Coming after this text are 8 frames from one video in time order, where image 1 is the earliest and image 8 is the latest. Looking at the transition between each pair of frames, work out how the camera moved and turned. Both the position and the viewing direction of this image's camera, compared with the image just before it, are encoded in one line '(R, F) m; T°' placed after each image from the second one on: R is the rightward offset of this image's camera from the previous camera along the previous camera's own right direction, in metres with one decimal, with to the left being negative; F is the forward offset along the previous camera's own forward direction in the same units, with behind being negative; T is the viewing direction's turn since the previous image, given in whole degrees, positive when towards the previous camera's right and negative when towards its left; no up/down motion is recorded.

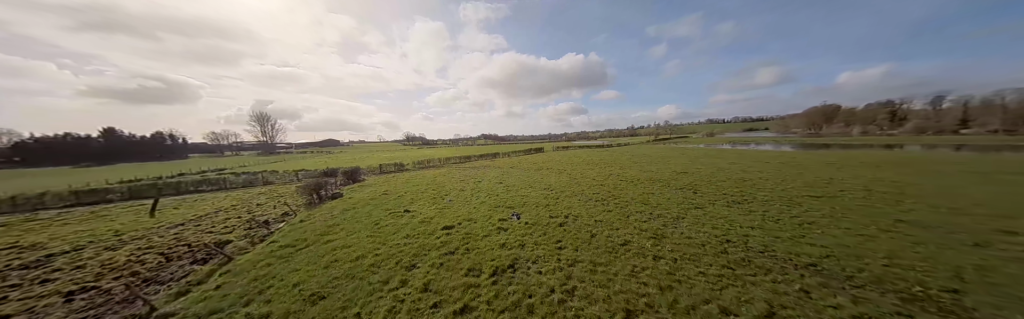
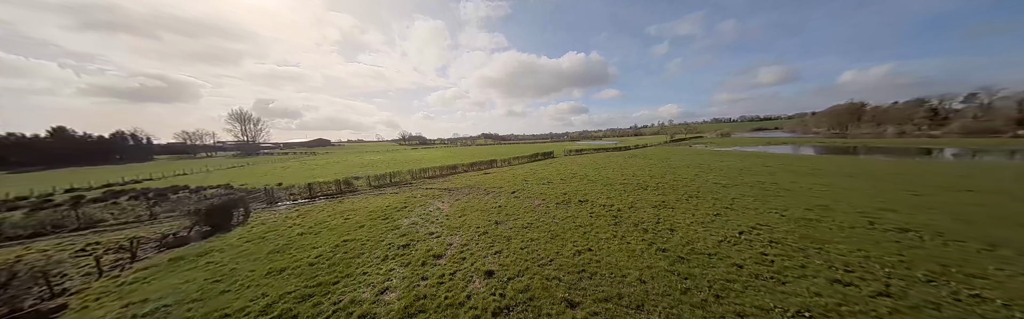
(-0.1, +8.1) m; 0°
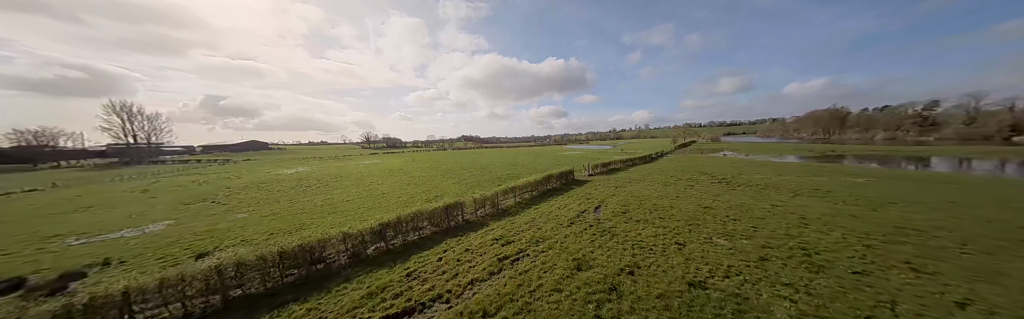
(-0.3, +13.6) m; +5°
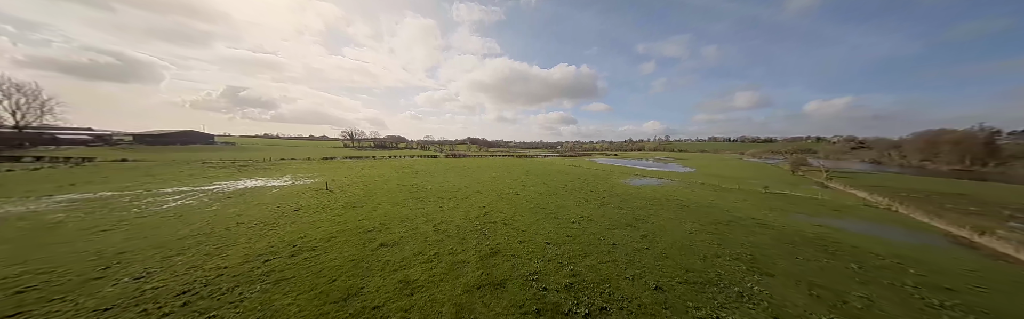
(-2.2, +22.9) m; -1°
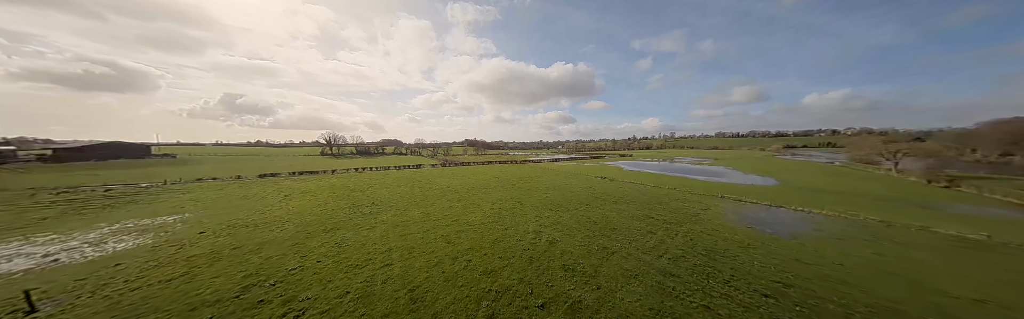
(-0.9, +11.7) m; 0°
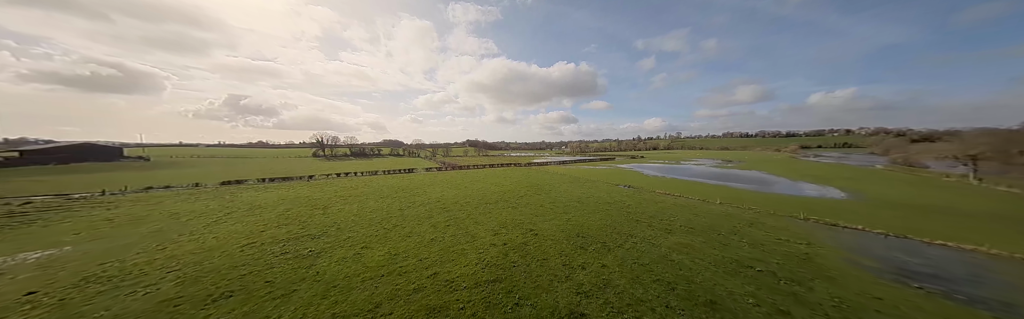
(-0.4, +4.8) m; 0°
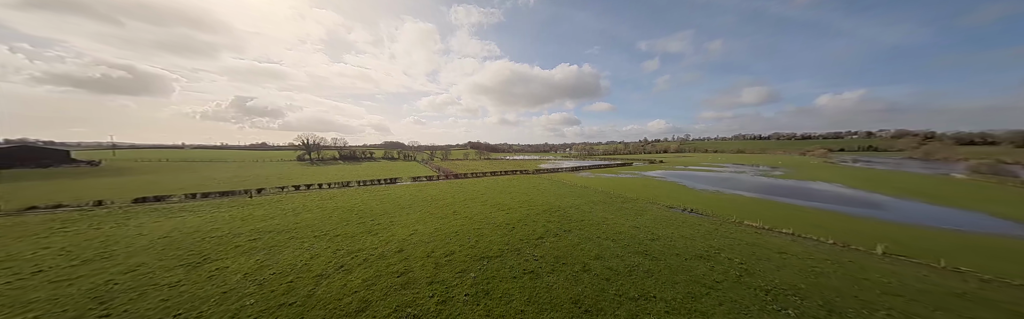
(-0.6, +6.8) m; -1°
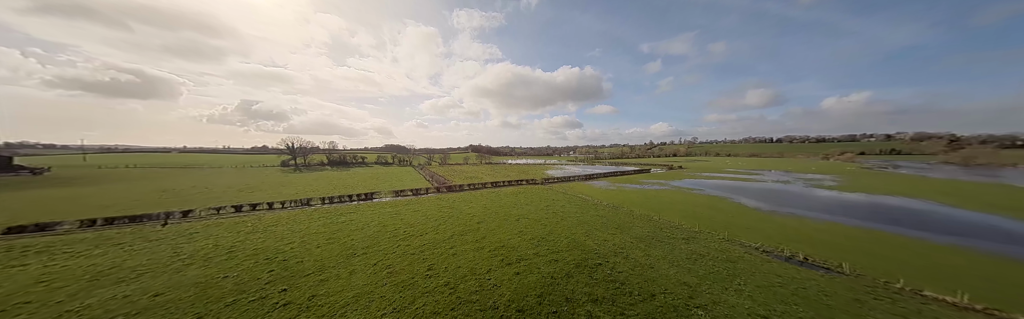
(-0.5, +5.4) m; 0°
